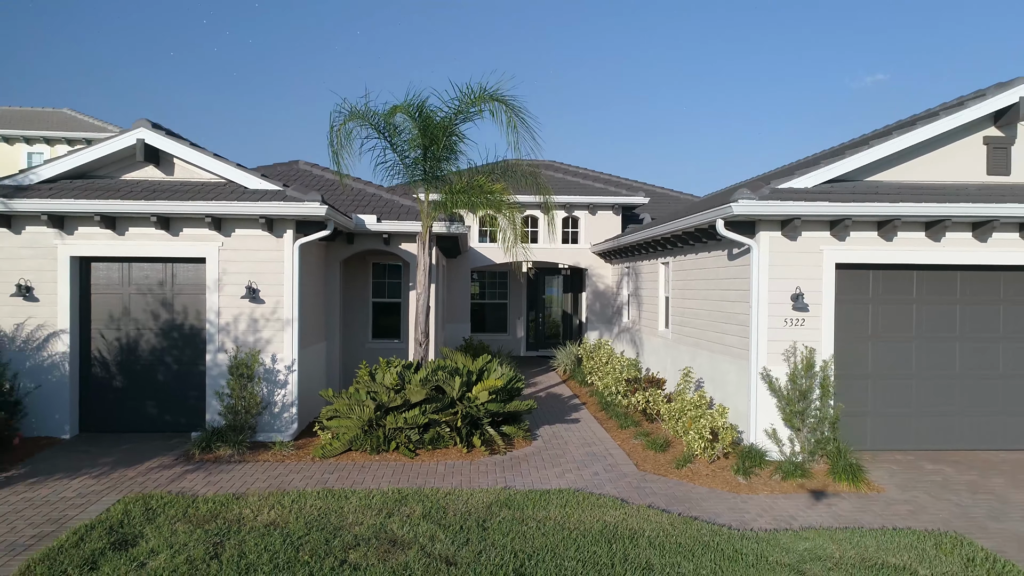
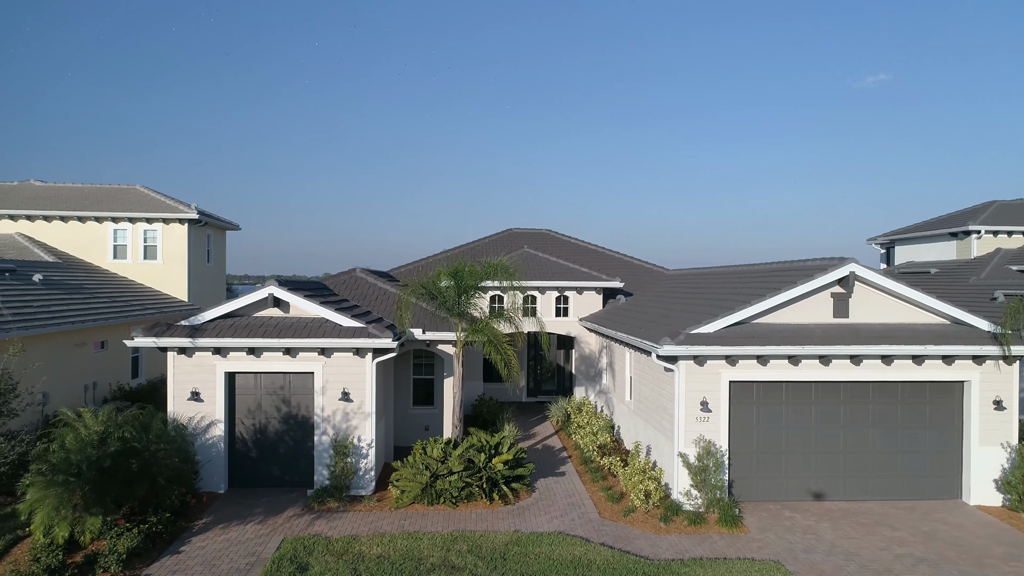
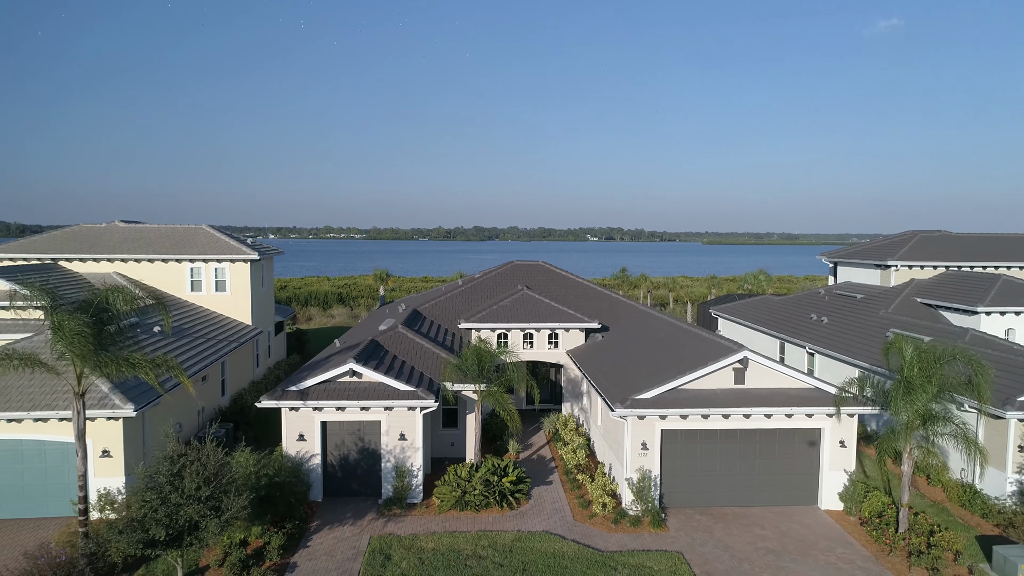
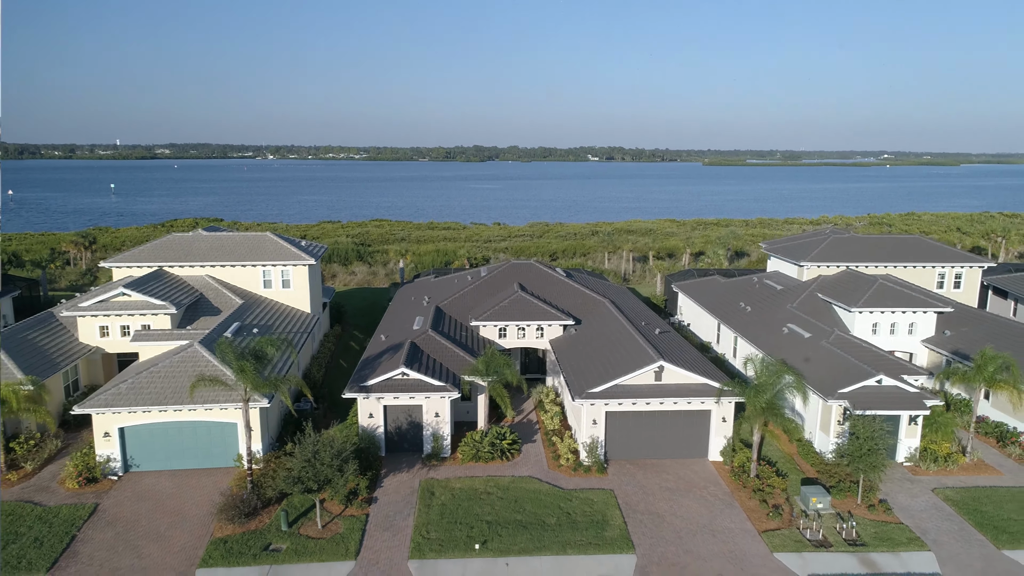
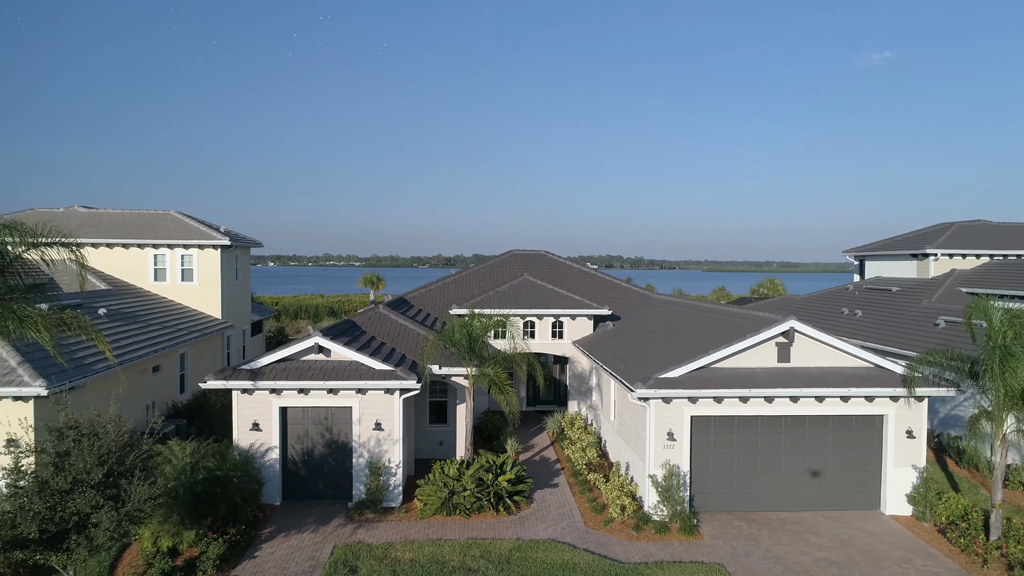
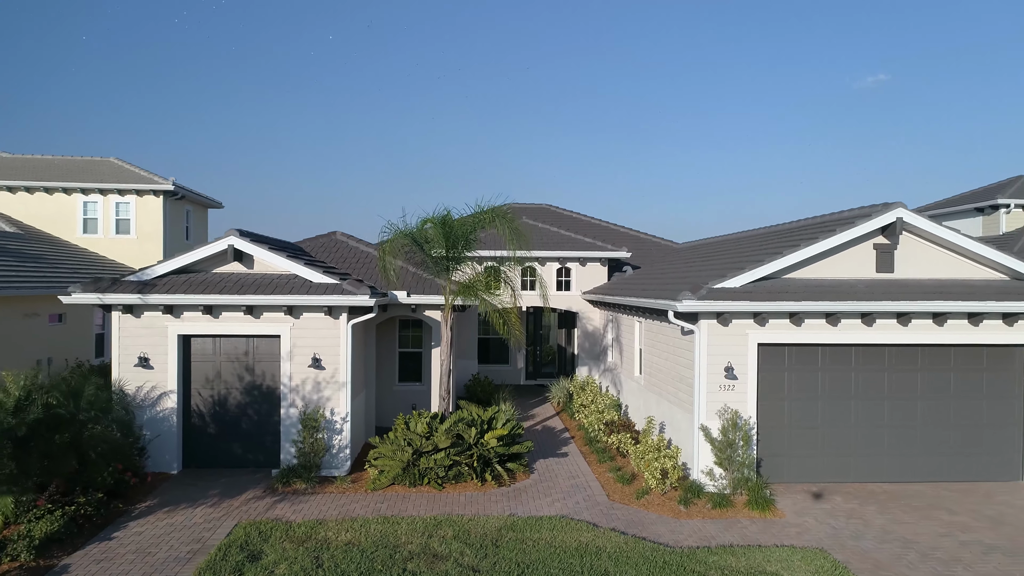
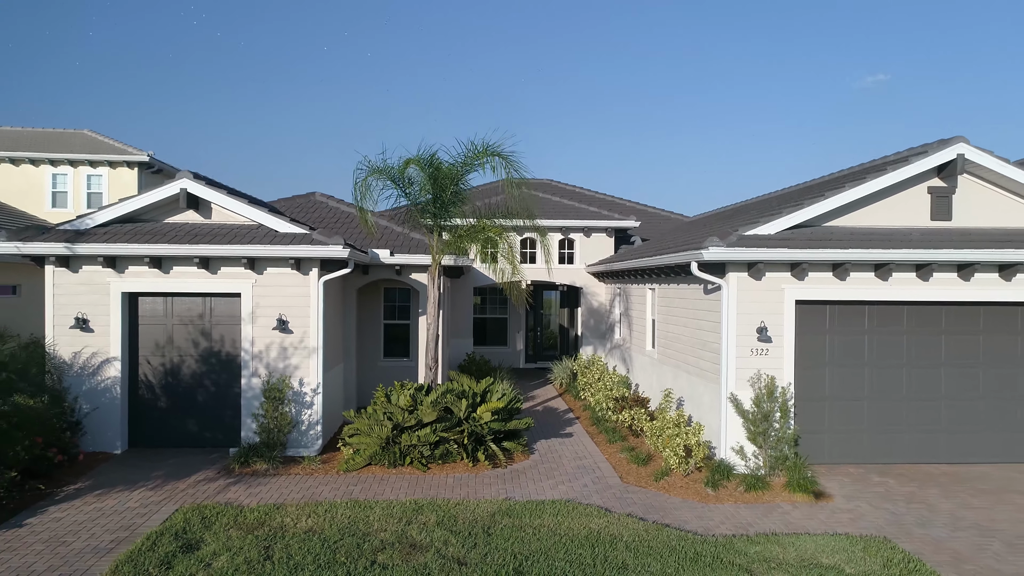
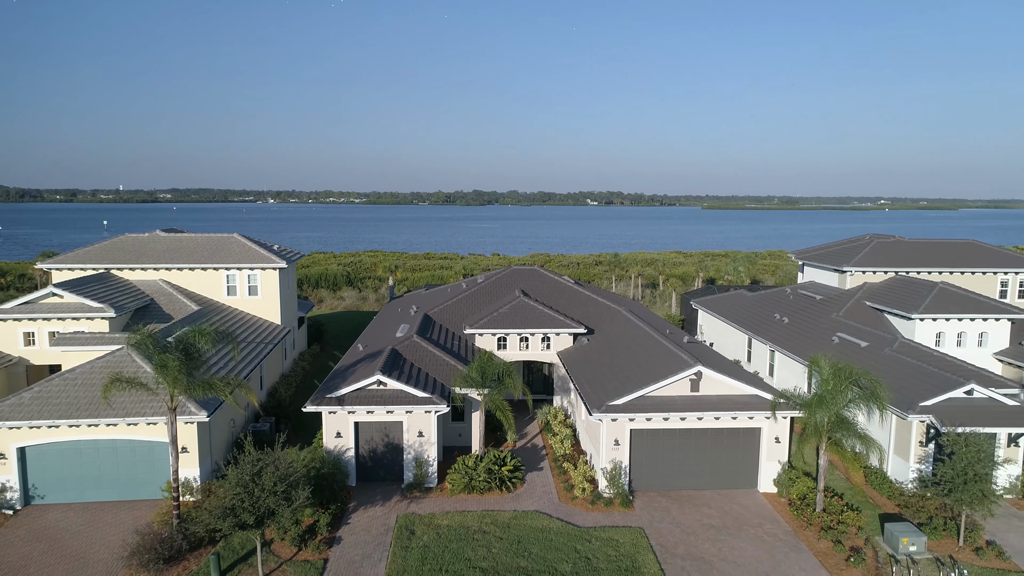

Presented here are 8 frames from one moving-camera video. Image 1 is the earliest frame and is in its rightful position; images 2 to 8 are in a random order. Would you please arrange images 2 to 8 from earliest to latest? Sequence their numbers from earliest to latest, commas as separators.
7, 6, 2, 5, 3, 8, 4
